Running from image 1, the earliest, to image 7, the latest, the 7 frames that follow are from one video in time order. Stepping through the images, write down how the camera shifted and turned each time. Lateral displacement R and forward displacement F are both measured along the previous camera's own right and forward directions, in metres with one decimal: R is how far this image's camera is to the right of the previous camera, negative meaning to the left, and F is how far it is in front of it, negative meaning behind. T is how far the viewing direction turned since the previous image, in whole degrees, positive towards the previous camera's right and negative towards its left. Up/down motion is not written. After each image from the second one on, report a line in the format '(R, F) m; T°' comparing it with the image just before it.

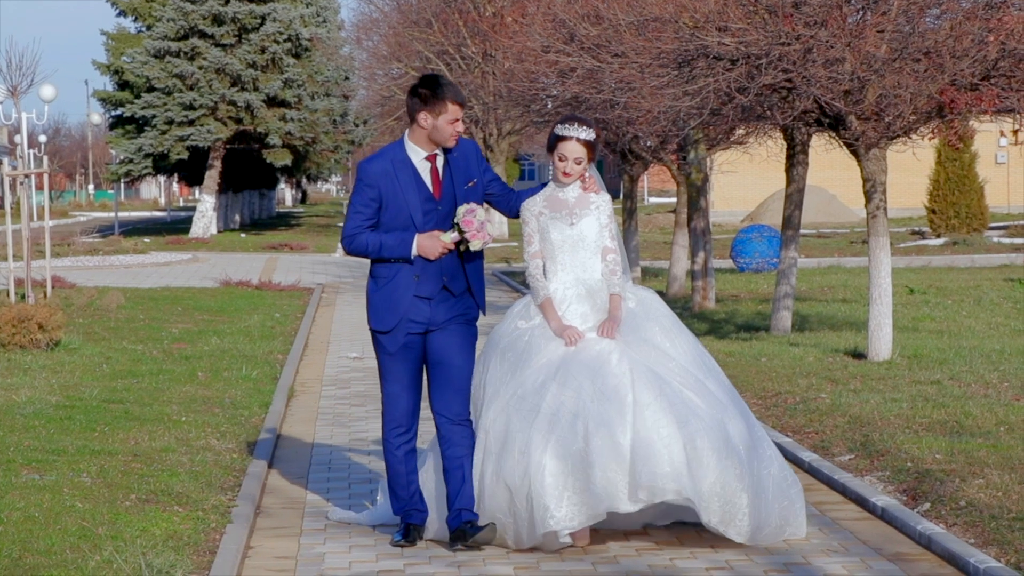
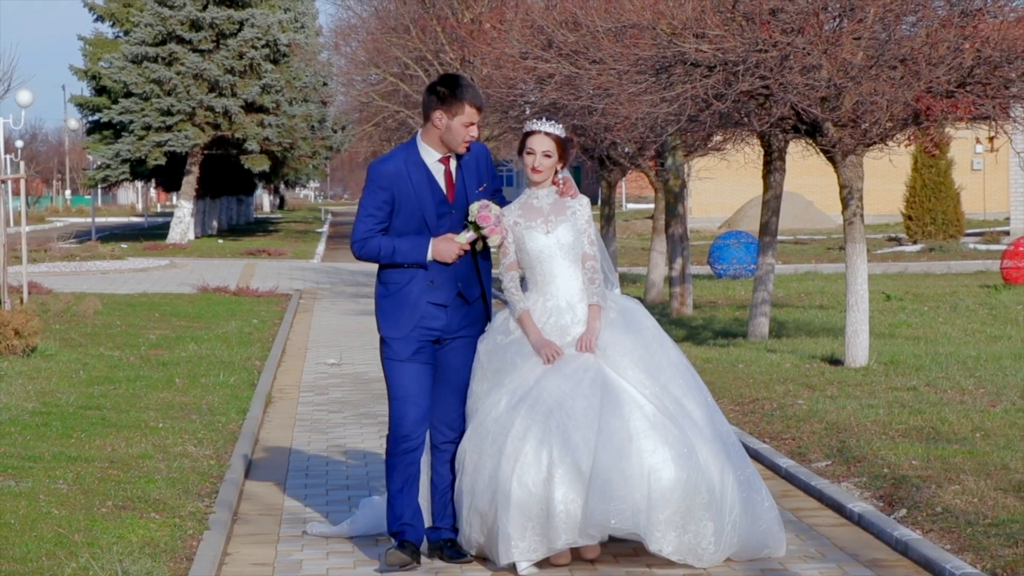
(+0.1, 0.0) m; +1°
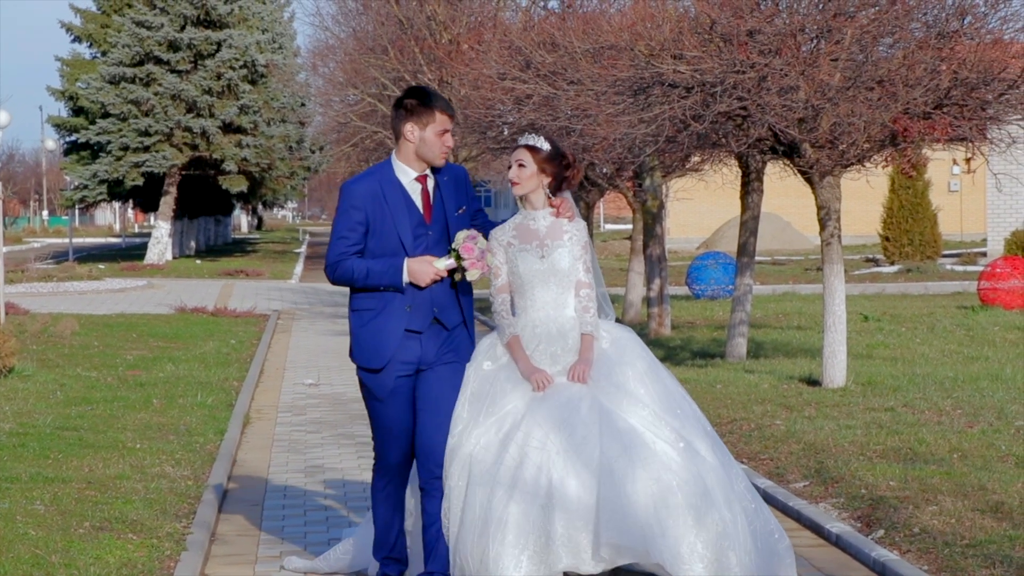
(+0.1, 0.0) m; 0°
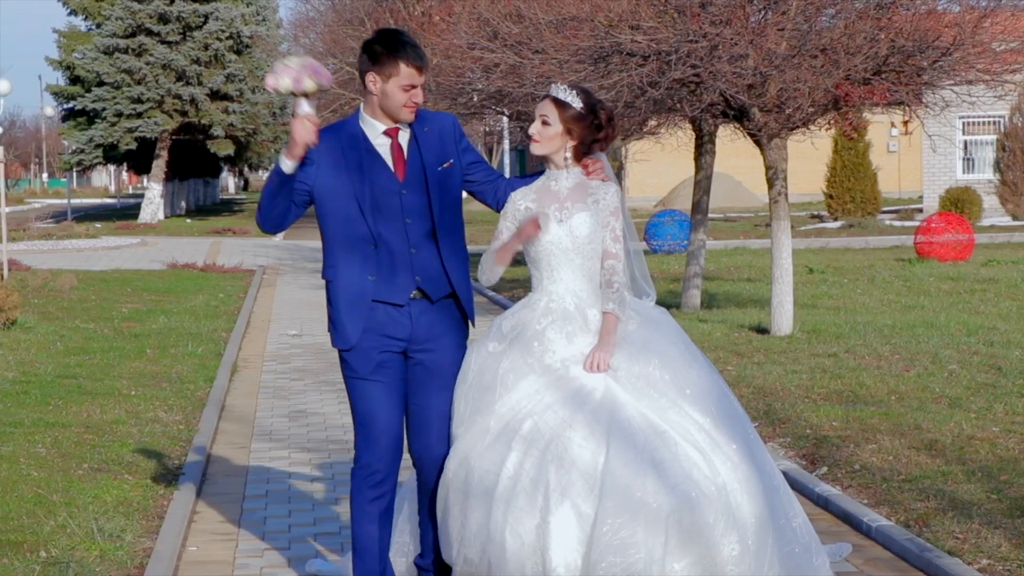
(+0.2, -0.8) m; 0°
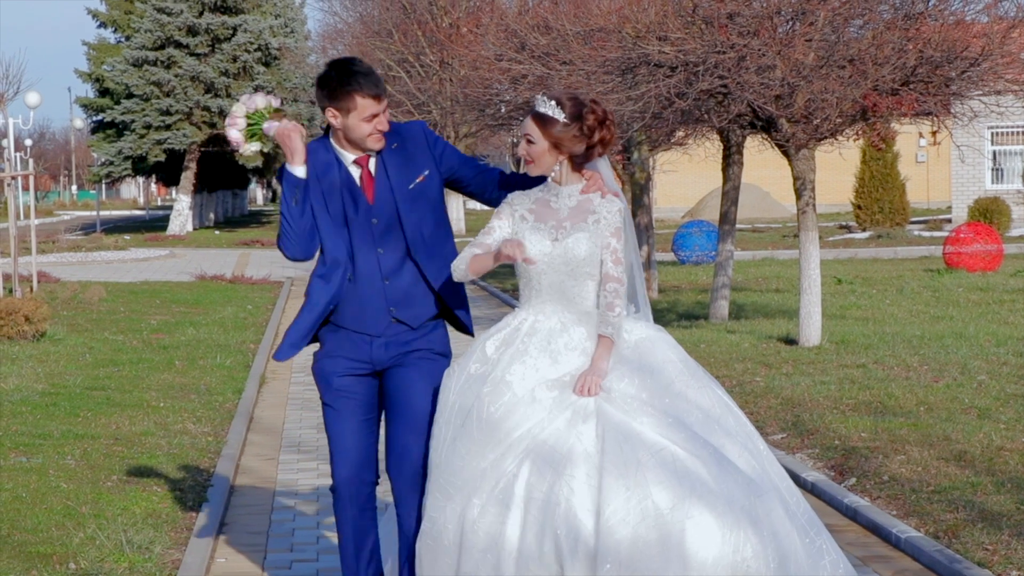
(-0.2, 0.0) m; 0°
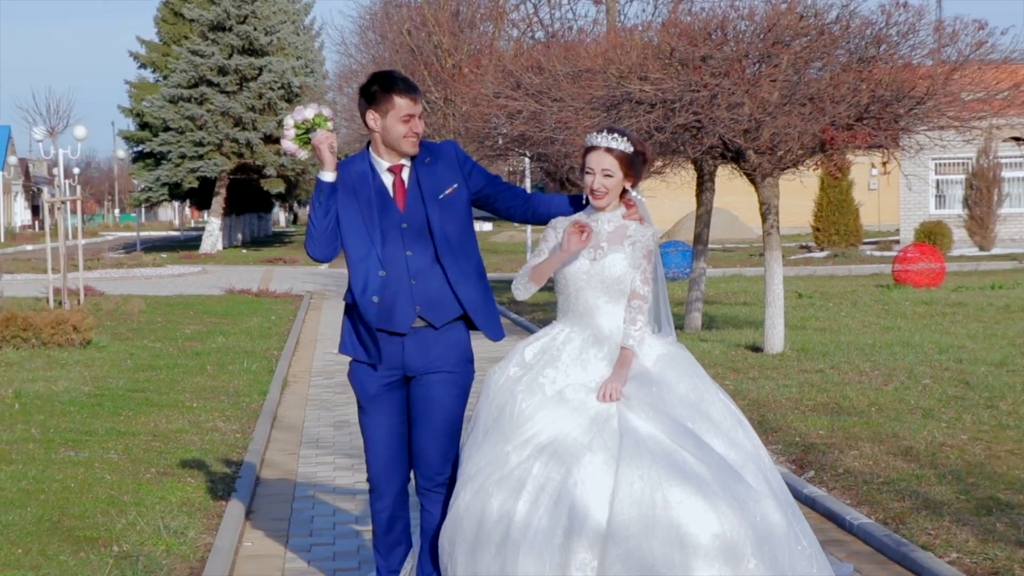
(0.0, -1.4) m; 0°
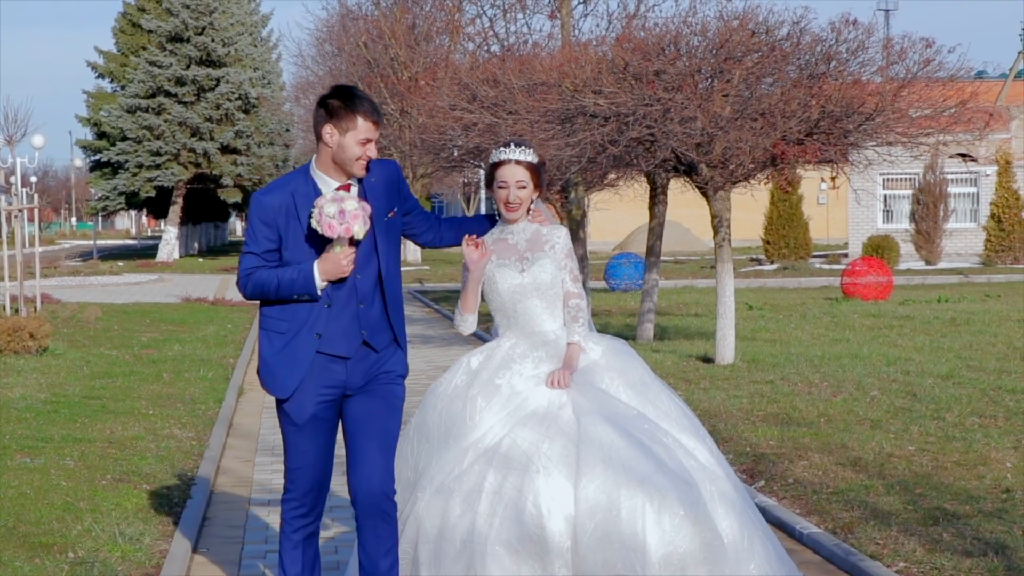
(+0.3, -0.1) m; +1°
